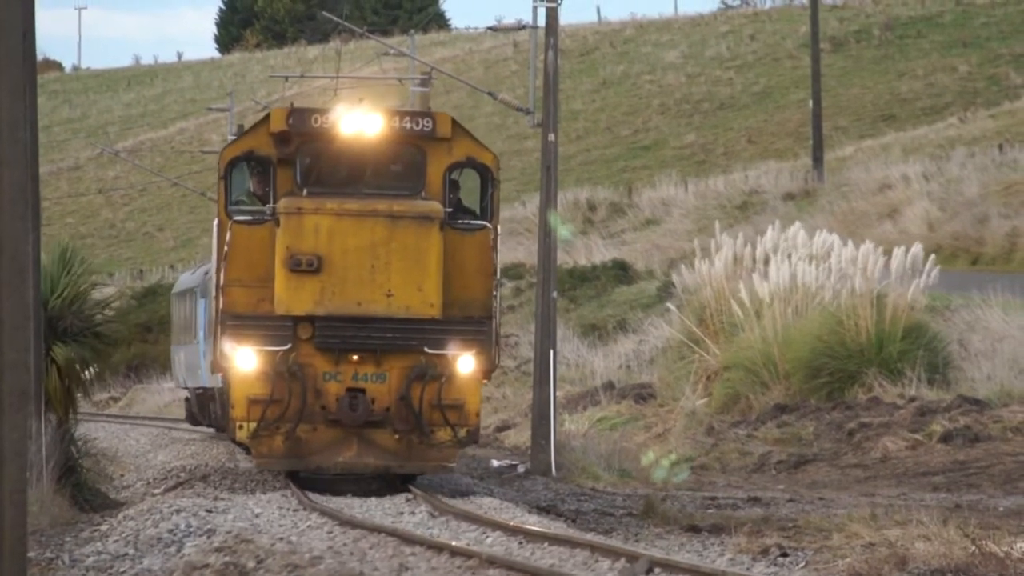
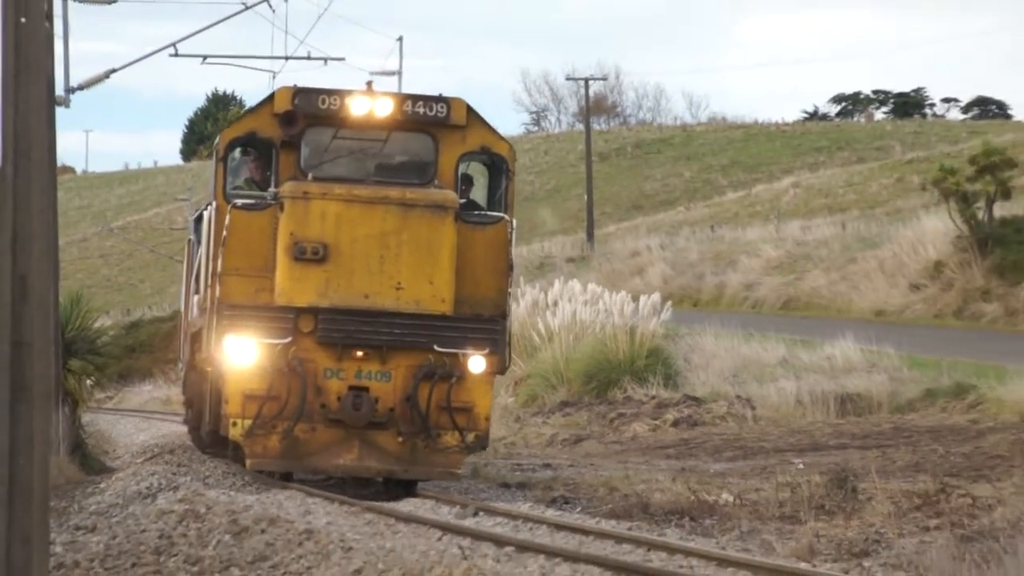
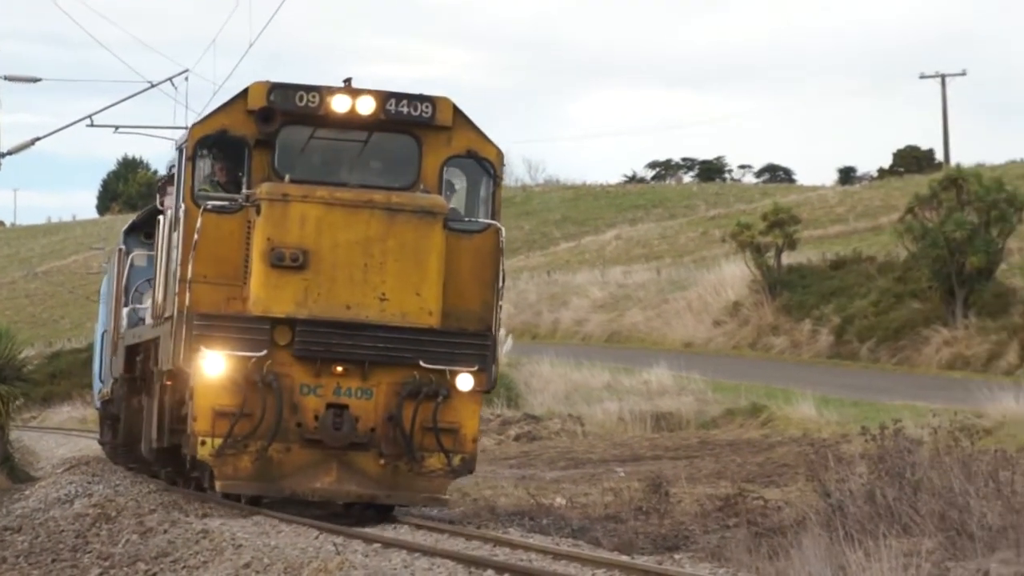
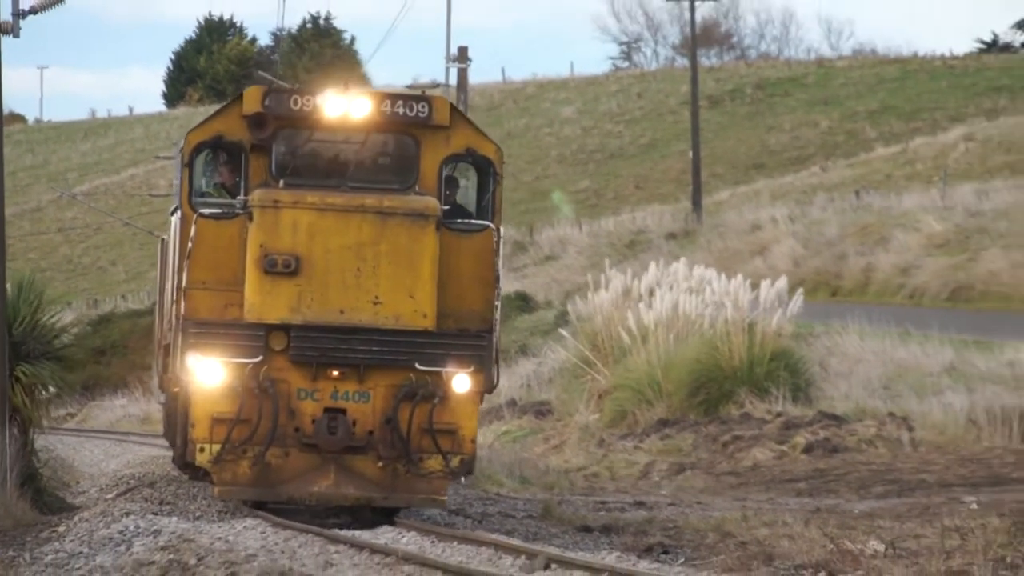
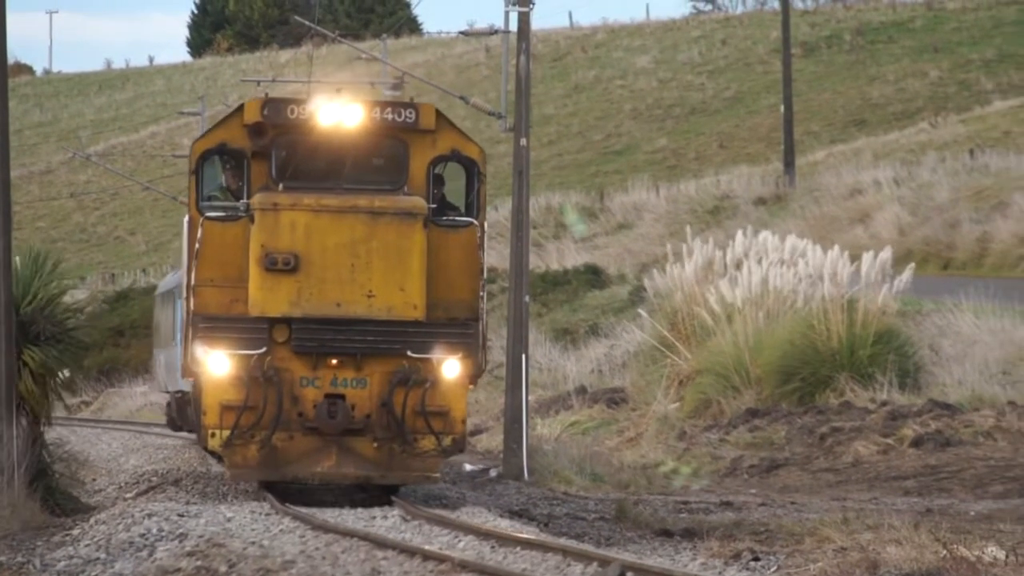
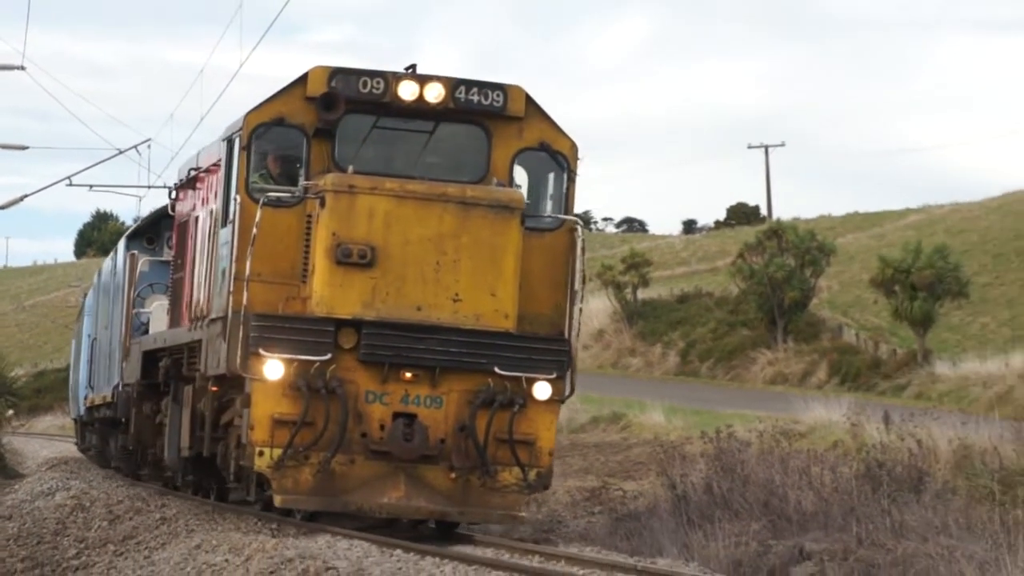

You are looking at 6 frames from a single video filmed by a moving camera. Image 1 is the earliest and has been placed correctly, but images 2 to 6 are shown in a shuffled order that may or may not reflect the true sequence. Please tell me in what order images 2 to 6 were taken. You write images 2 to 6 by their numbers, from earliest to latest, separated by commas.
5, 4, 2, 3, 6
